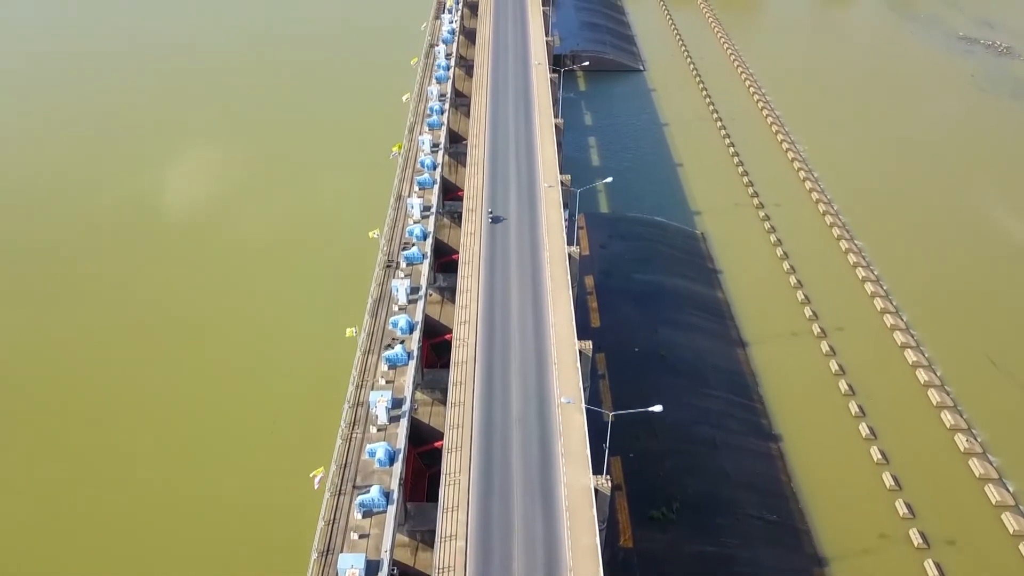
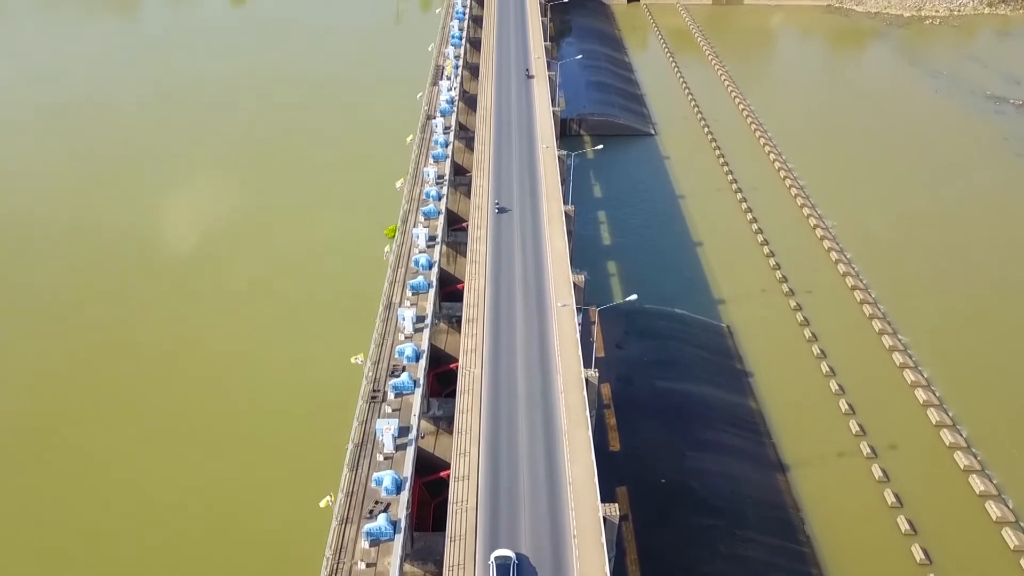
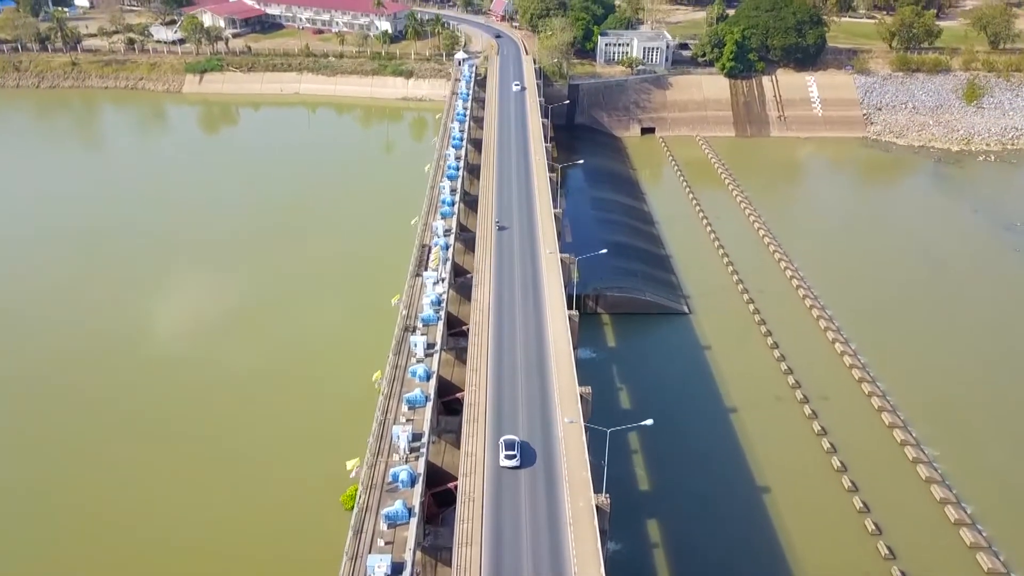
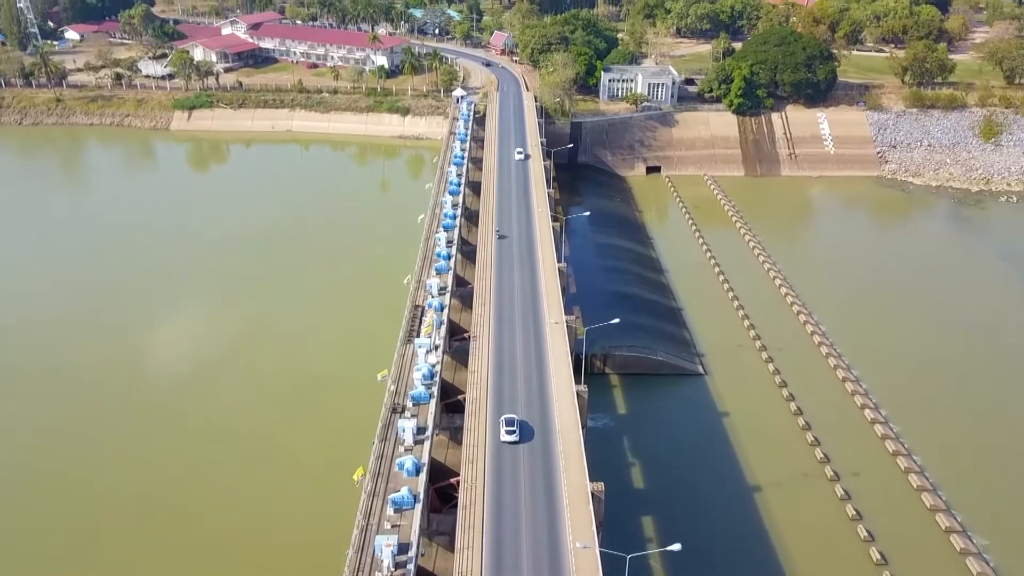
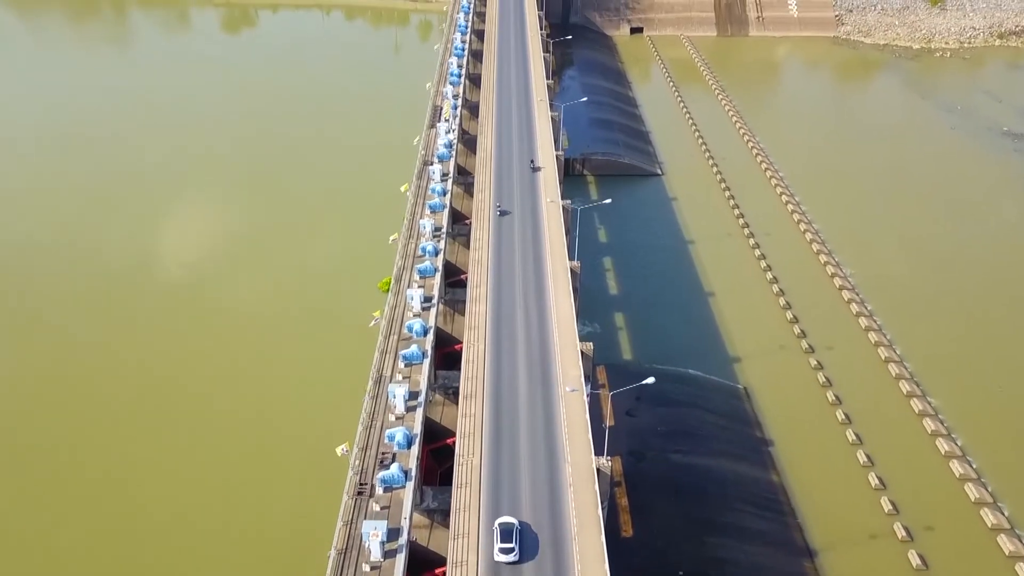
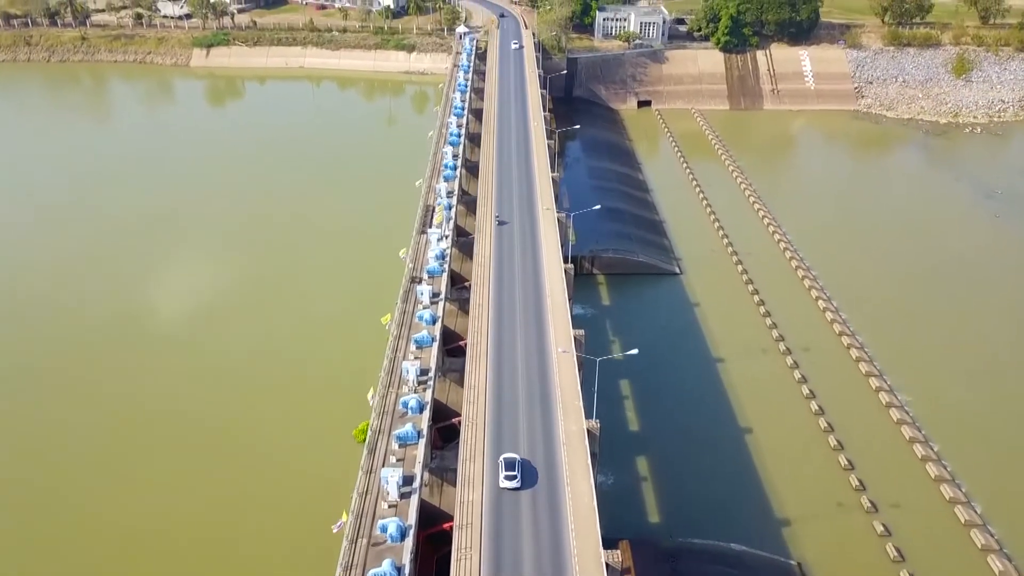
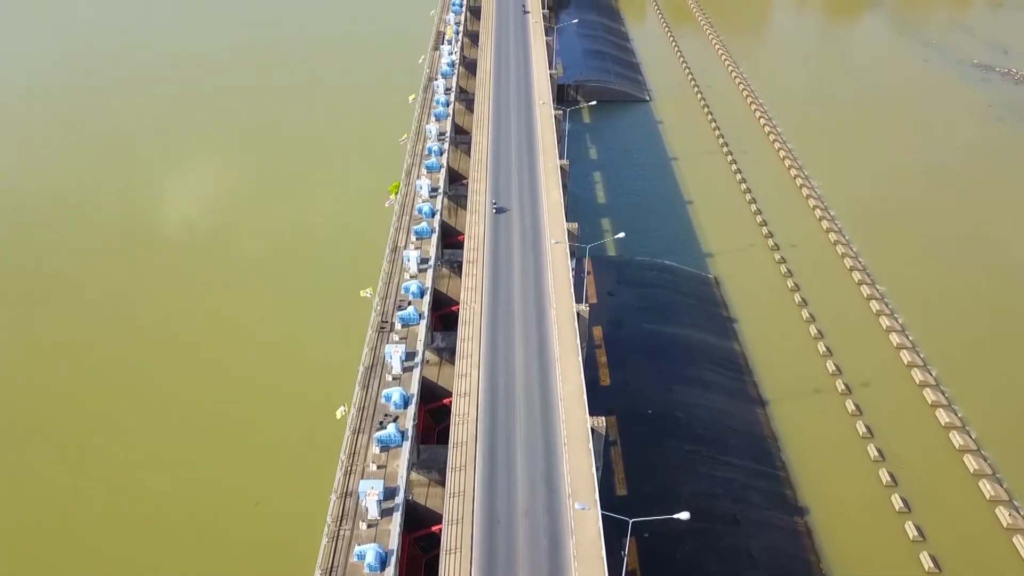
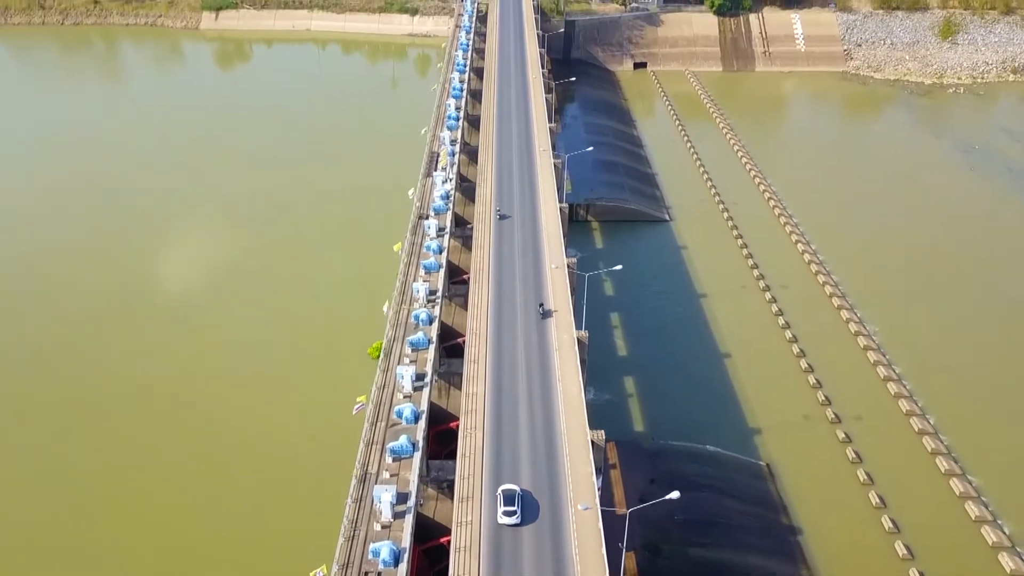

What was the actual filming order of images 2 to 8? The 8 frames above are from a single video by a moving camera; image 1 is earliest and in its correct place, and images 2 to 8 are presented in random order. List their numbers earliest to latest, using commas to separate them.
7, 2, 5, 8, 6, 3, 4
